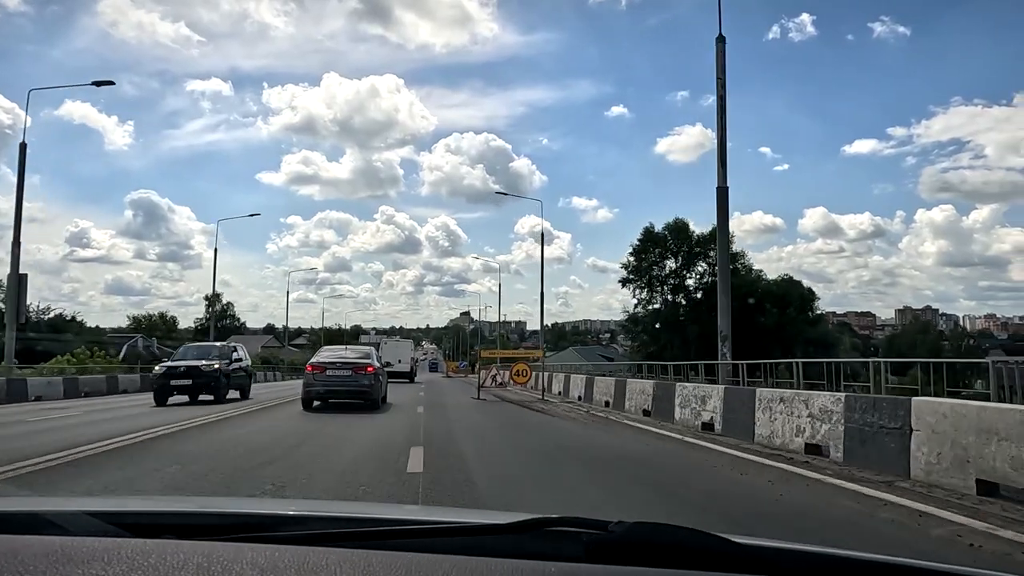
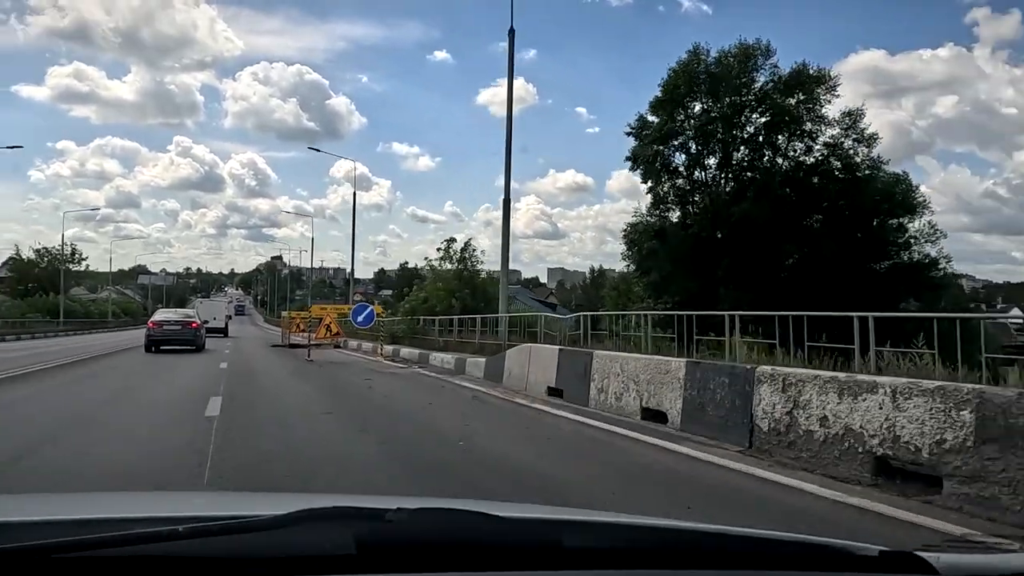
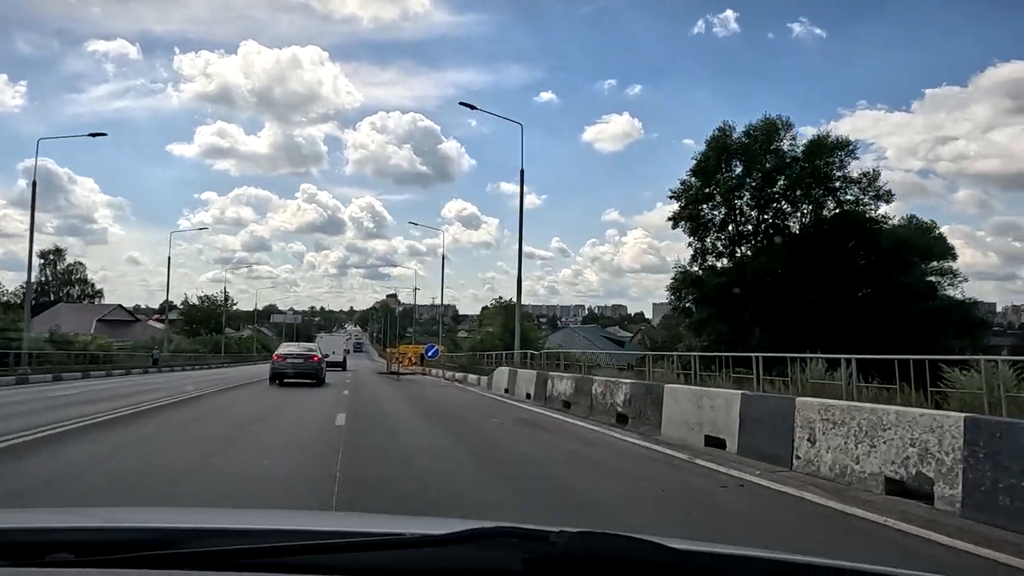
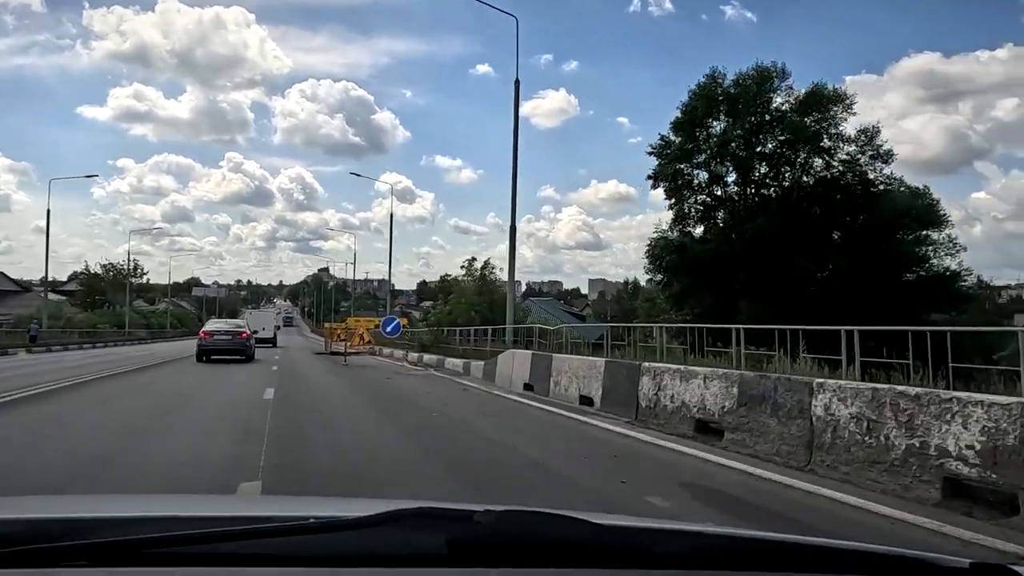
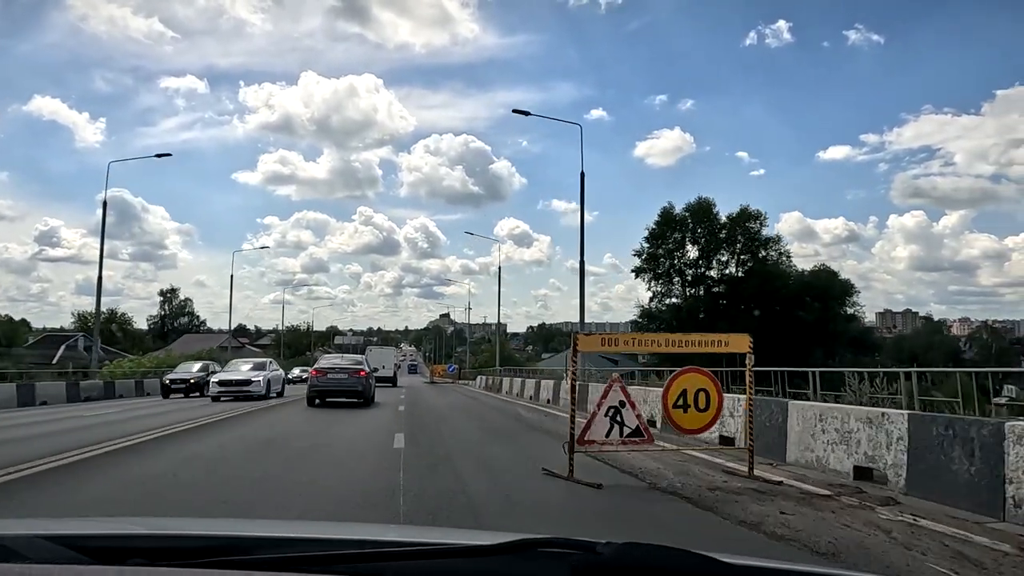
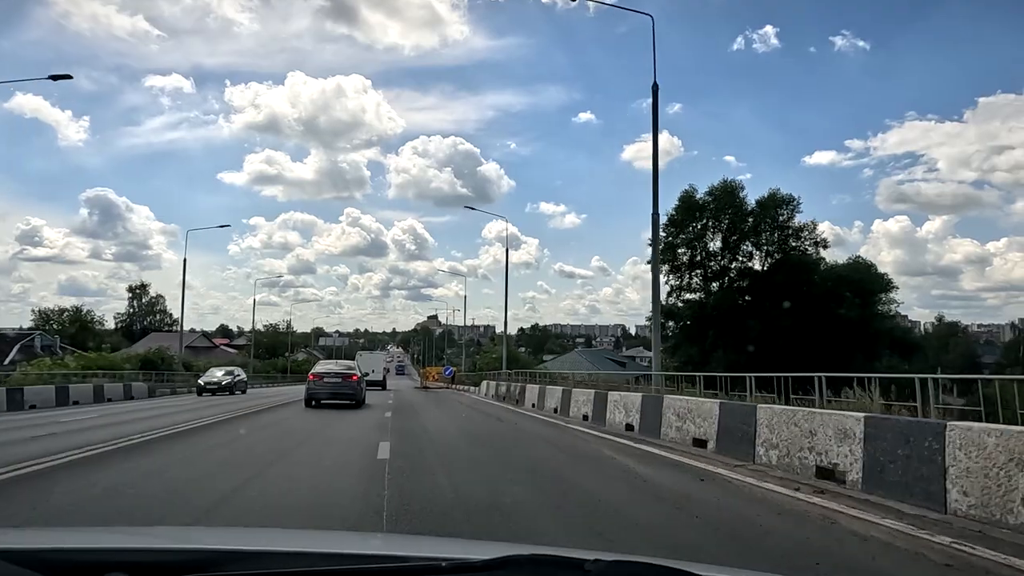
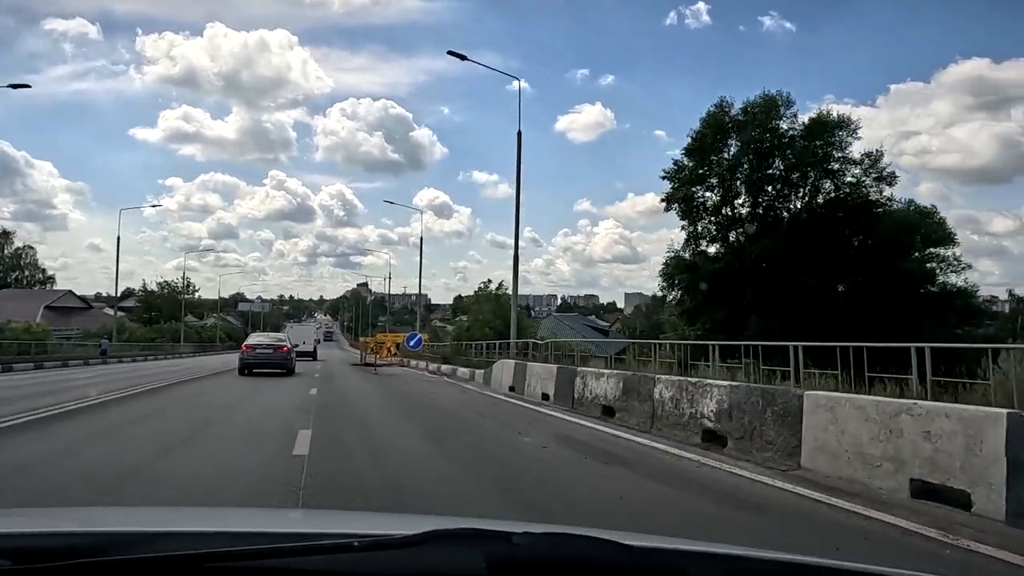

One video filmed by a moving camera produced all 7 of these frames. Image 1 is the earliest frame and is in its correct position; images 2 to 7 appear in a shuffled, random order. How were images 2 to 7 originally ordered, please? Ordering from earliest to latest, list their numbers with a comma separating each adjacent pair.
5, 6, 3, 7, 4, 2
